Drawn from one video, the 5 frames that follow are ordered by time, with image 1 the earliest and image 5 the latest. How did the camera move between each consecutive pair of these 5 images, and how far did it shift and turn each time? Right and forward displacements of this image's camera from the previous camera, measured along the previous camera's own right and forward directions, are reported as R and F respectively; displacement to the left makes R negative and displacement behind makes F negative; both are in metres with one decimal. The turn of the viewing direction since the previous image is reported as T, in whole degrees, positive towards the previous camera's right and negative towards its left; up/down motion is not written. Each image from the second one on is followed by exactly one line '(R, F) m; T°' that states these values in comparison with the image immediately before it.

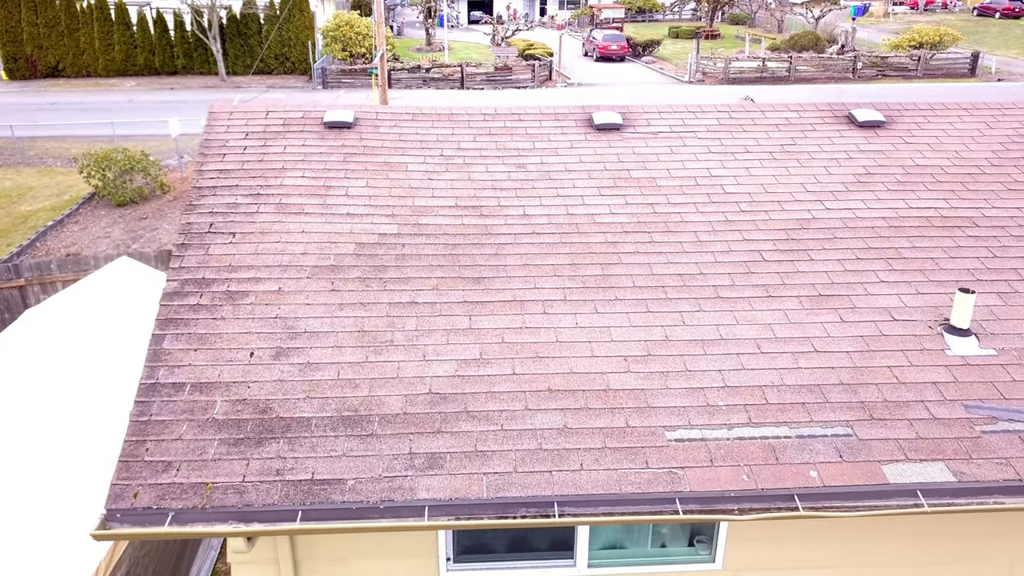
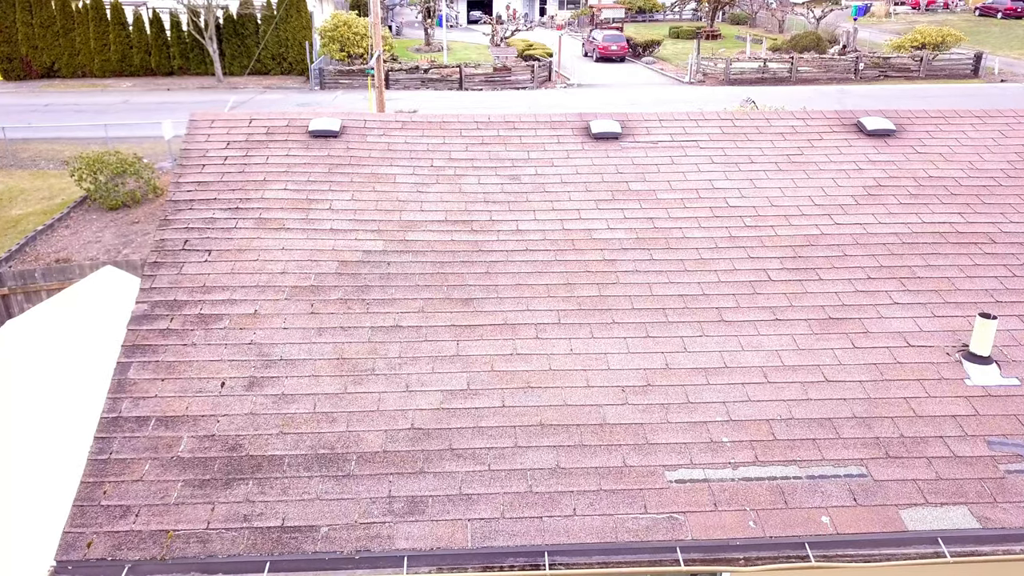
(+0.1, +0.4) m; 0°
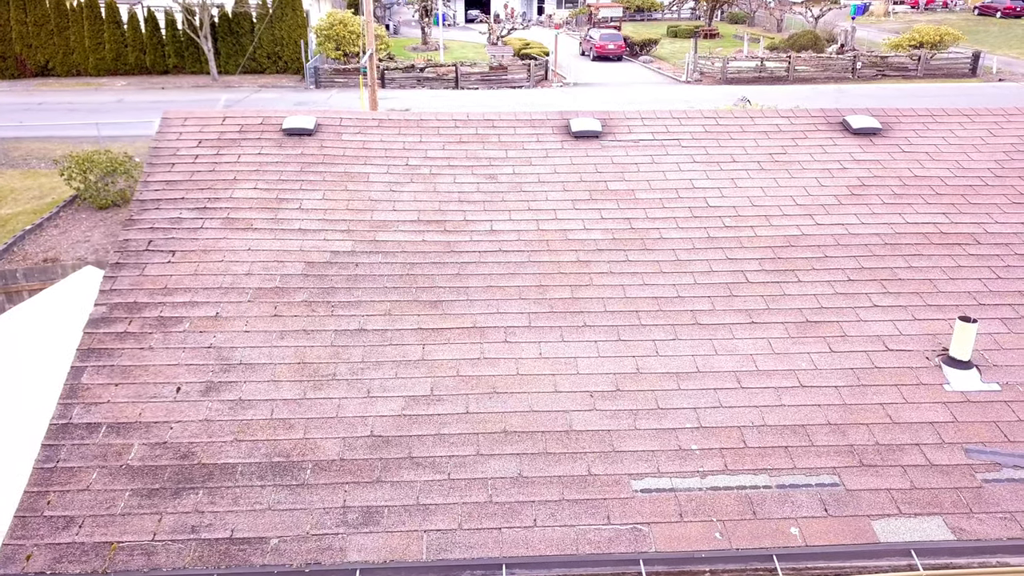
(+0.2, +0.2) m; 0°
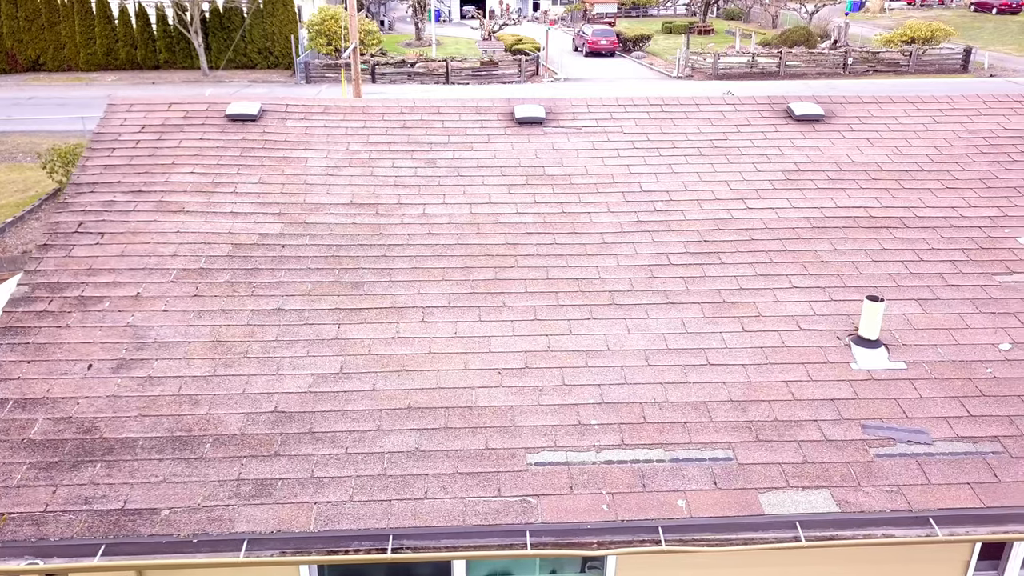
(+0.6, -0.1) m; 0°
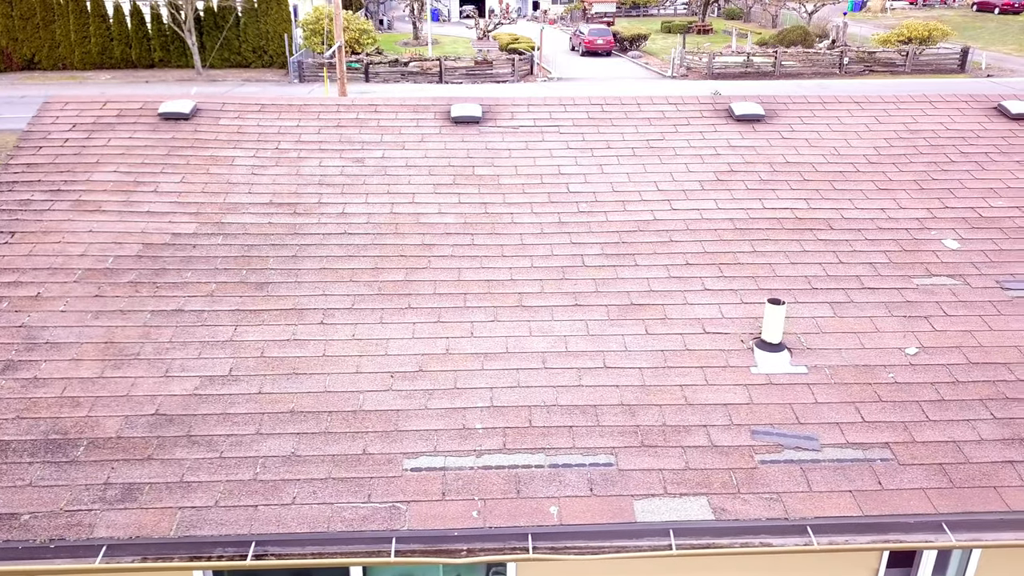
(+0.7, +0.1) m; 0°
